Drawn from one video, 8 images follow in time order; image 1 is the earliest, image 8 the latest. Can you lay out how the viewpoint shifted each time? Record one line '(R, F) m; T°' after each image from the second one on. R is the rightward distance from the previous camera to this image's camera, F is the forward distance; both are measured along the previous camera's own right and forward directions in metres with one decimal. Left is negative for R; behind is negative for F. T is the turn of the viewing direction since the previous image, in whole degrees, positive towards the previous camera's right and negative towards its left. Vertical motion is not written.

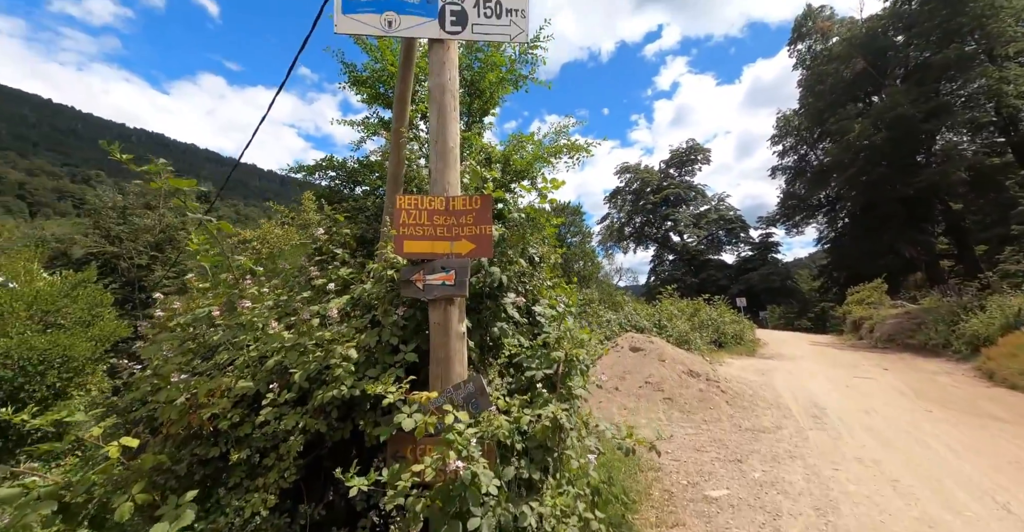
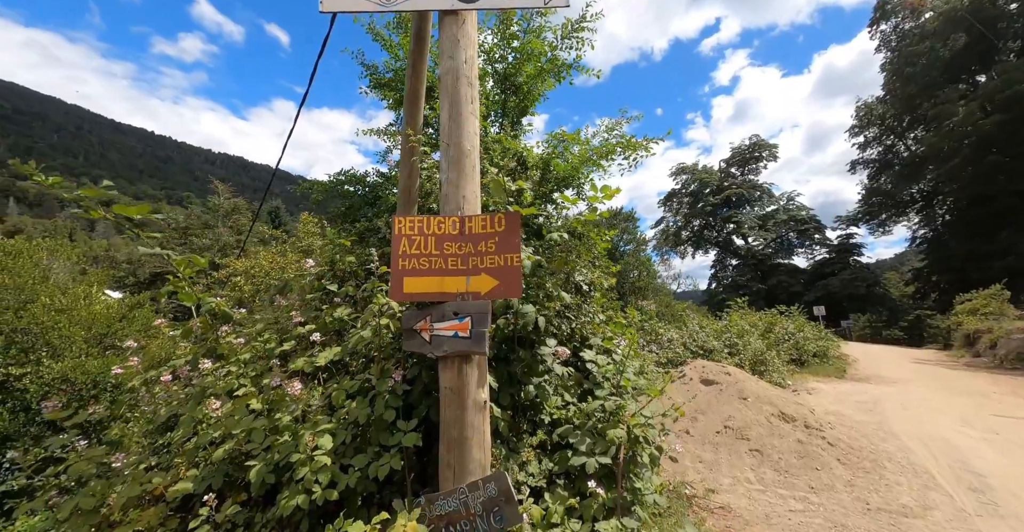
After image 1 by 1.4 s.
(+0.1, +0.7) m; -7°
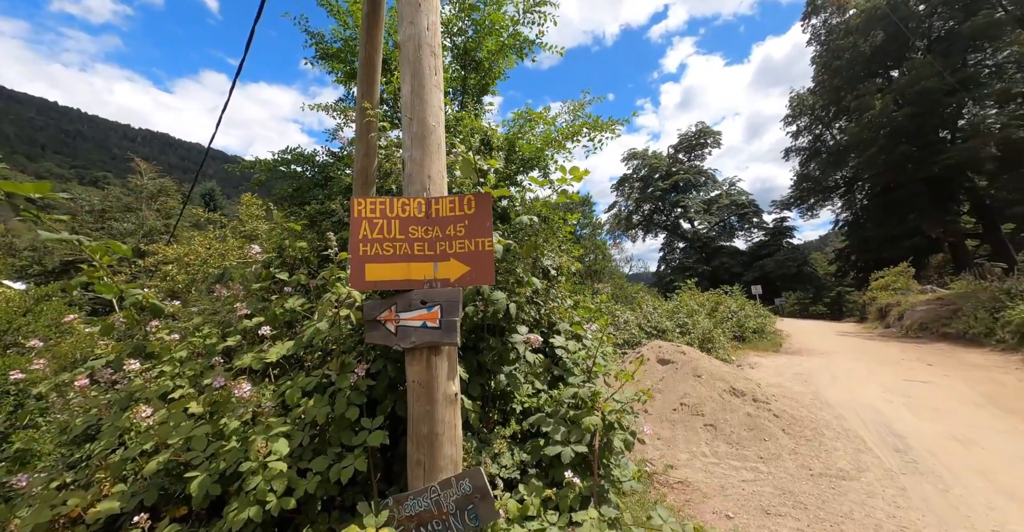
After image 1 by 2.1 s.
(-0.1, +0.1) m; +6°
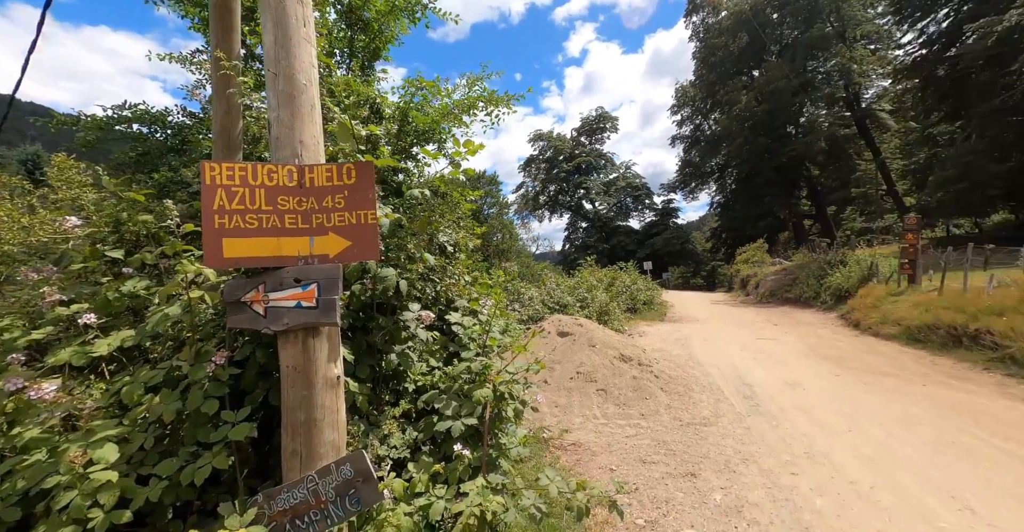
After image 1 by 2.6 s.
(+0.1, 0.0) m; +11°
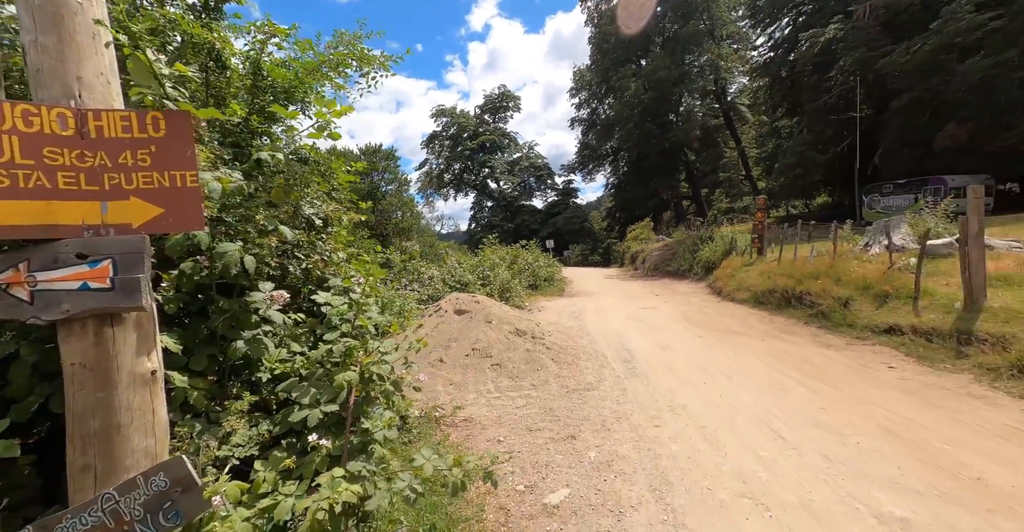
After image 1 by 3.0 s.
(+0.2, +0.1) m; +12°
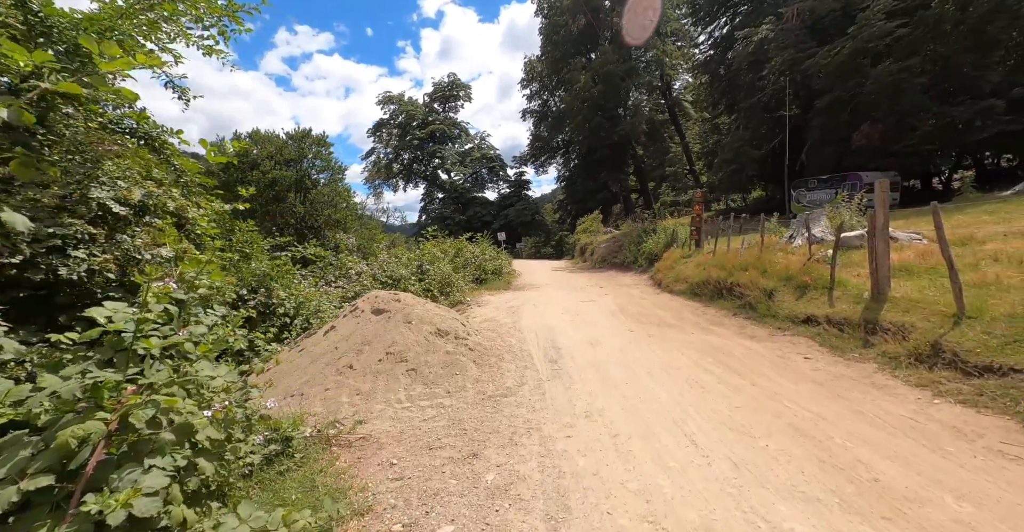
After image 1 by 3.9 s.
(+0.5, +0.4) m; +6°
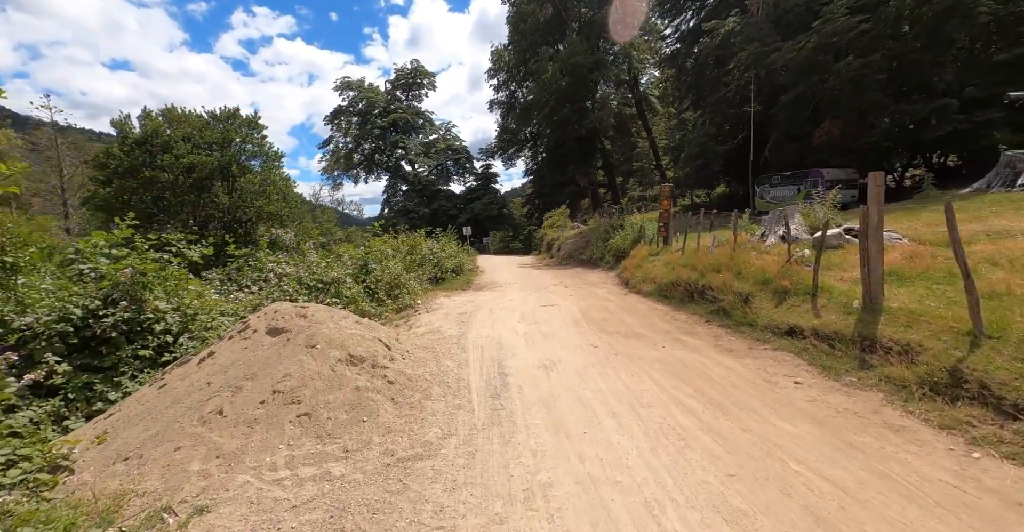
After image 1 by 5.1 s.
(+0.4, +1.3) m; +4°
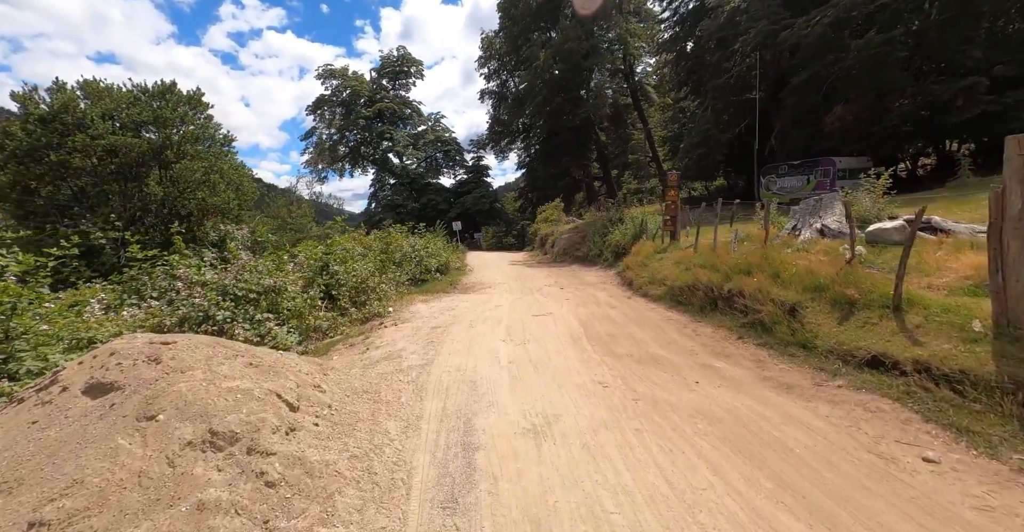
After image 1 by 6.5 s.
(+0.2, +2.1) m; +1°
